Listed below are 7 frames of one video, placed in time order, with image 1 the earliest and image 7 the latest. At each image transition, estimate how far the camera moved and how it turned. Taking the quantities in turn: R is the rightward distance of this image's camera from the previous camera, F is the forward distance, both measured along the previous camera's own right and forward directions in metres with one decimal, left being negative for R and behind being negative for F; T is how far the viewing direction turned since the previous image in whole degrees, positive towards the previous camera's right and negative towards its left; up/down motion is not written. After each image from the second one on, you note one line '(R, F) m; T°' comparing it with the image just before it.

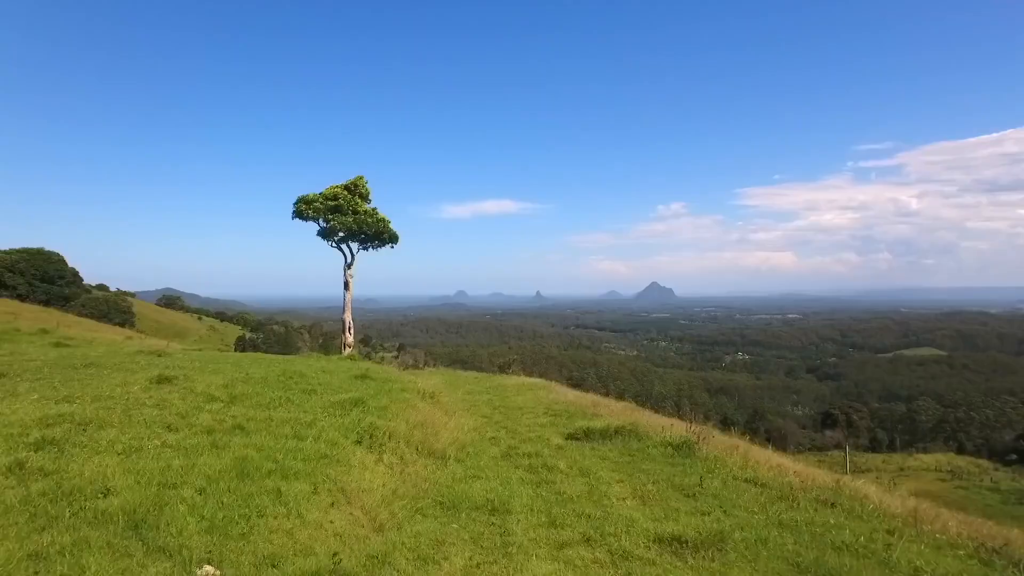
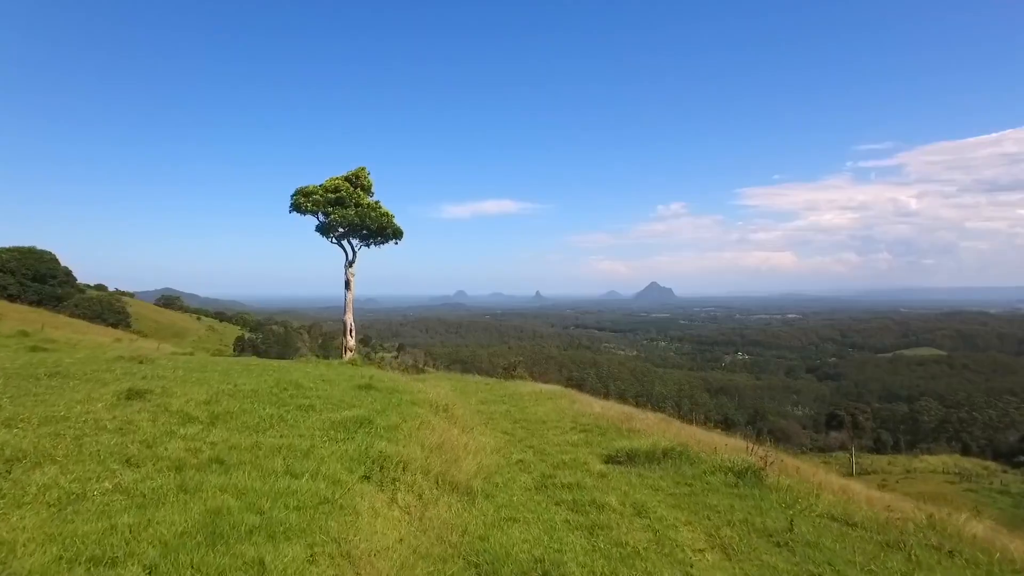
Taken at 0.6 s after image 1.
(-0.4, +1.1) m; 0°
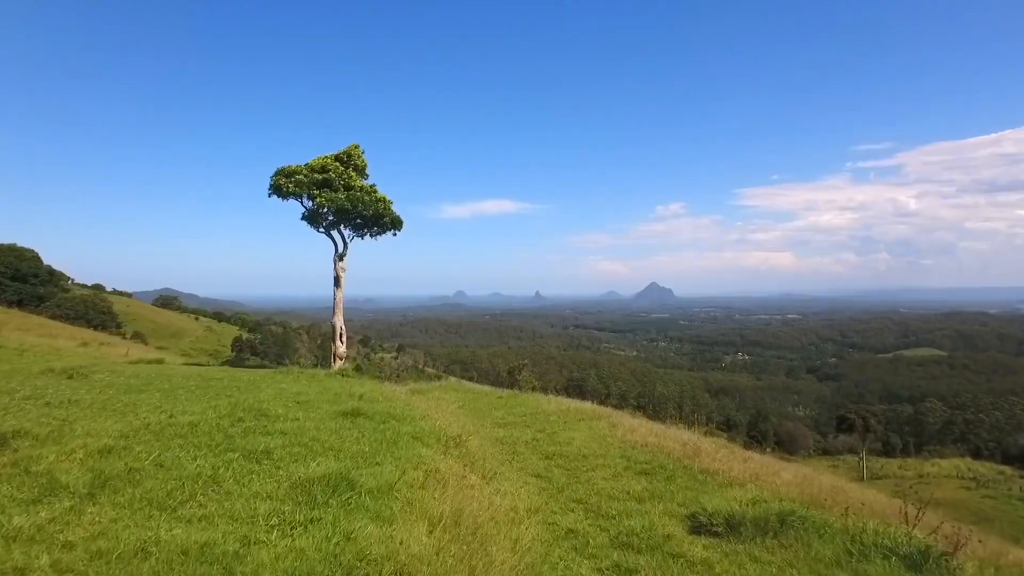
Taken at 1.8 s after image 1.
(-0.4, +2.1) m; 0°
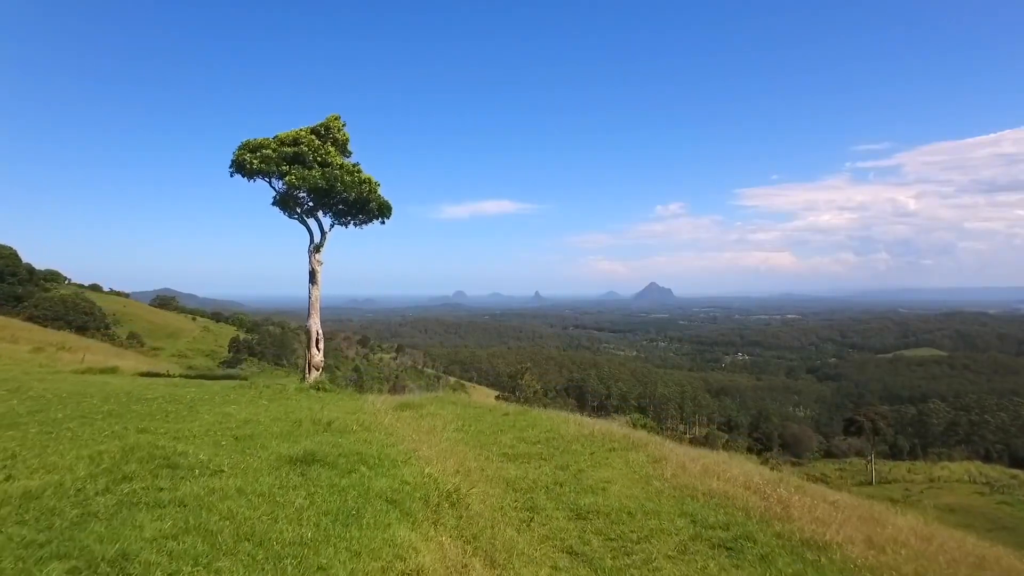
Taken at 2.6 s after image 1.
(-0.2, +2.0) m; 0°
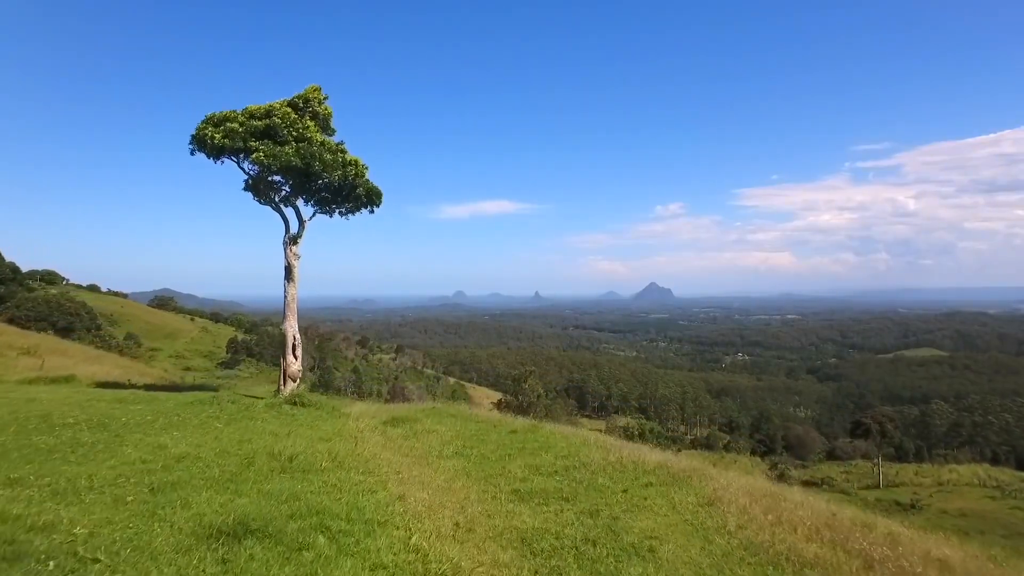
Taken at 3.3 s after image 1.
(-0.1, +1.5) m; 0°
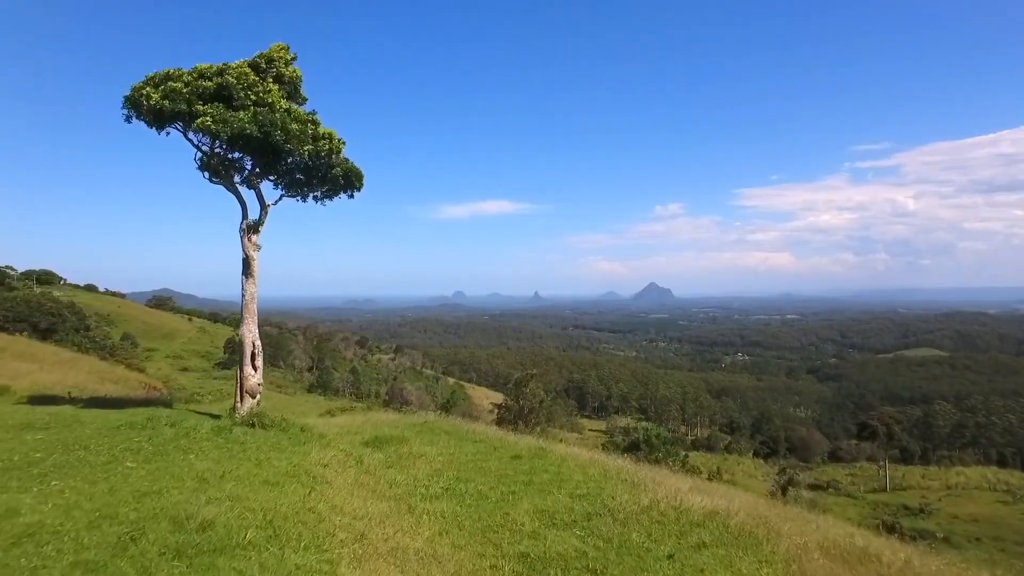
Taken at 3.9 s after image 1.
(-0.1, +1.5) m; 0°
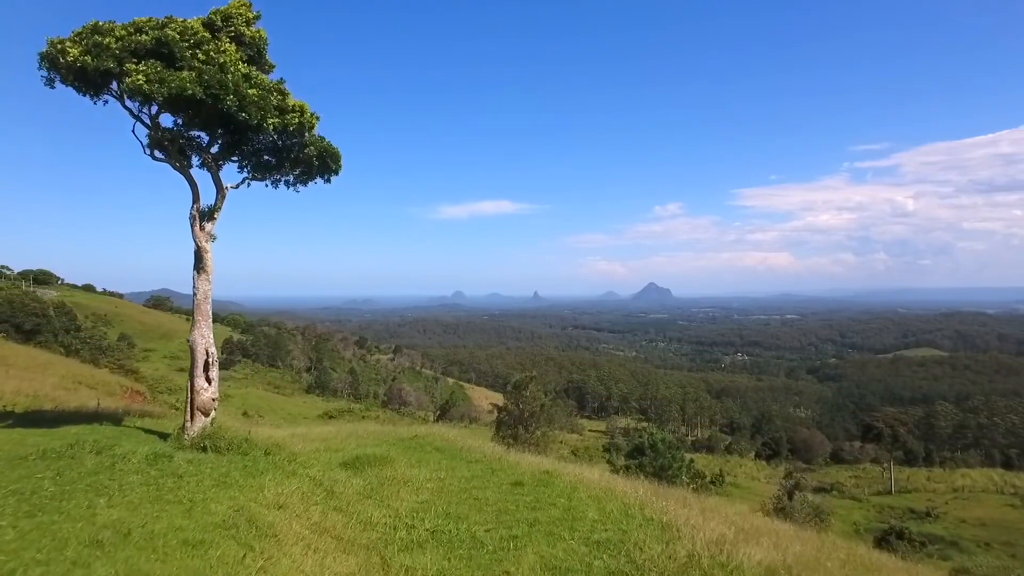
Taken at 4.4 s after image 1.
(0.0, +1.2) m; 0°
